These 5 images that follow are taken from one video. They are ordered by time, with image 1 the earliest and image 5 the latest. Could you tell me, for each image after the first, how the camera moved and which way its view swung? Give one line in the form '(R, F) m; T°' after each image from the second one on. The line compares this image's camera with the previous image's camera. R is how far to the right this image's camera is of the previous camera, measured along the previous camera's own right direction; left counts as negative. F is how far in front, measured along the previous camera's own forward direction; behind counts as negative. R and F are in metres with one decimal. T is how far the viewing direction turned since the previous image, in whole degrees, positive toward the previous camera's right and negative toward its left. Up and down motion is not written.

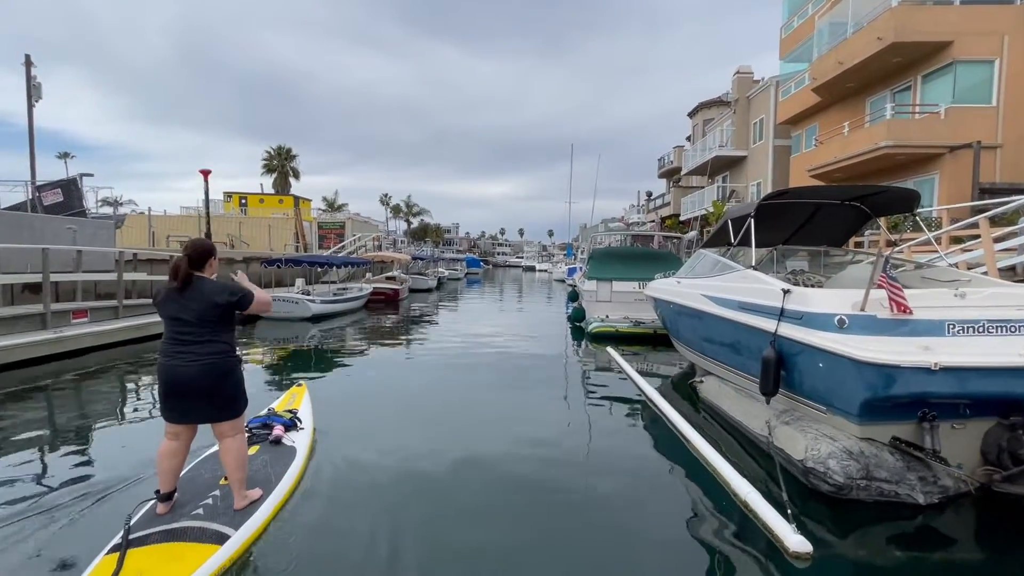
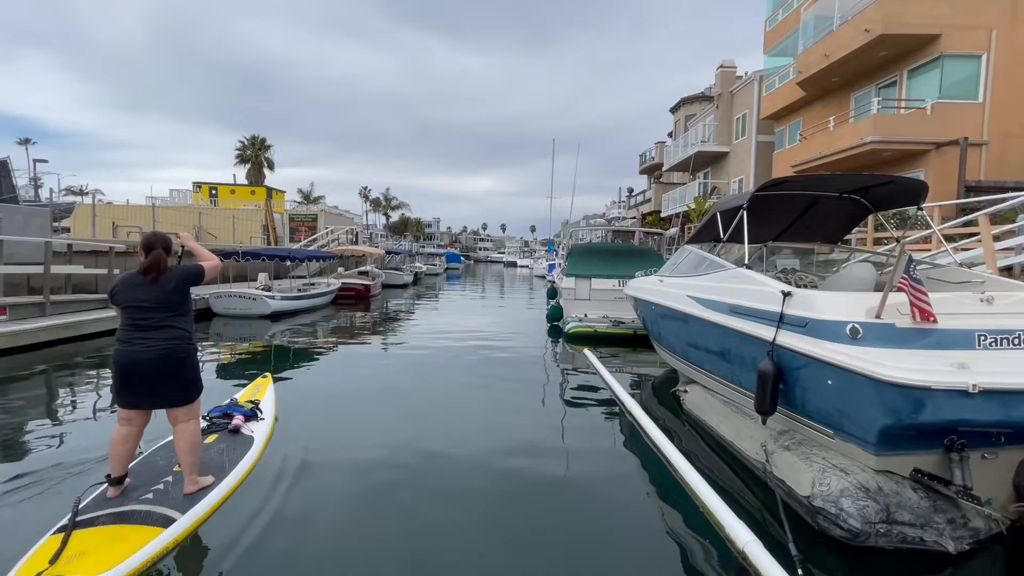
(+0.2, +0.8) m; +2°
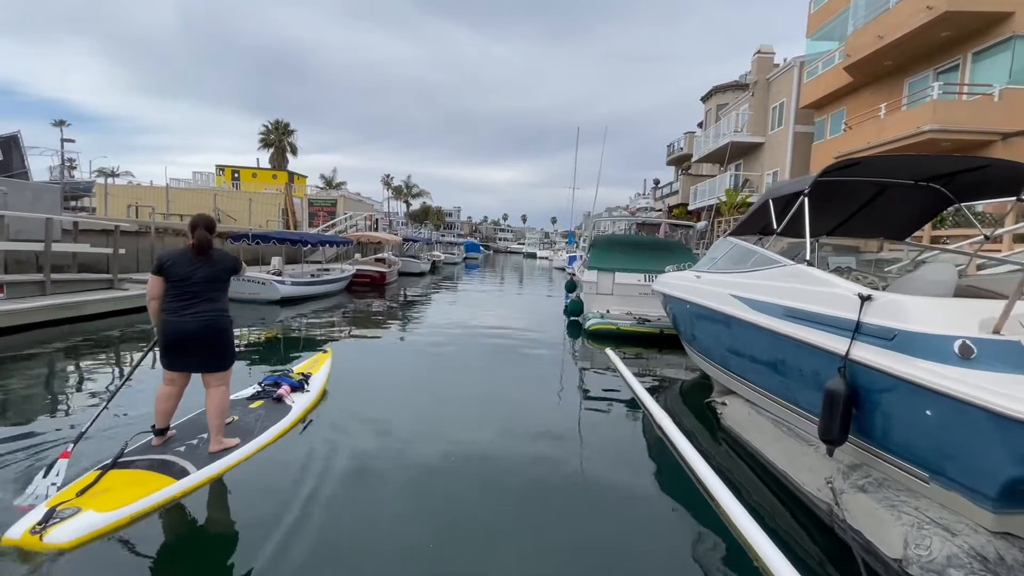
(0.0, +0.7) m; -2°
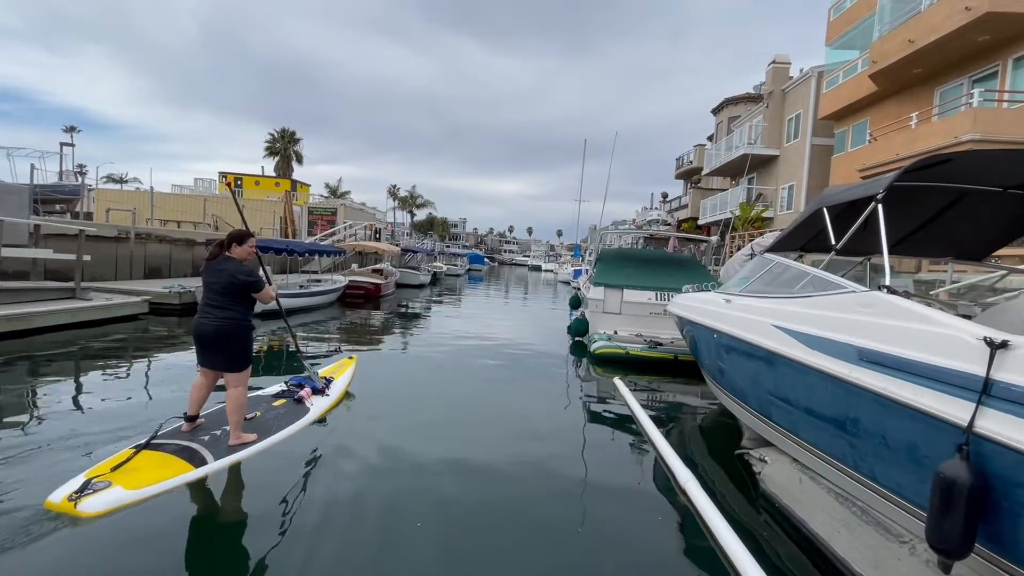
(+0.1, +1.0) m; -1°
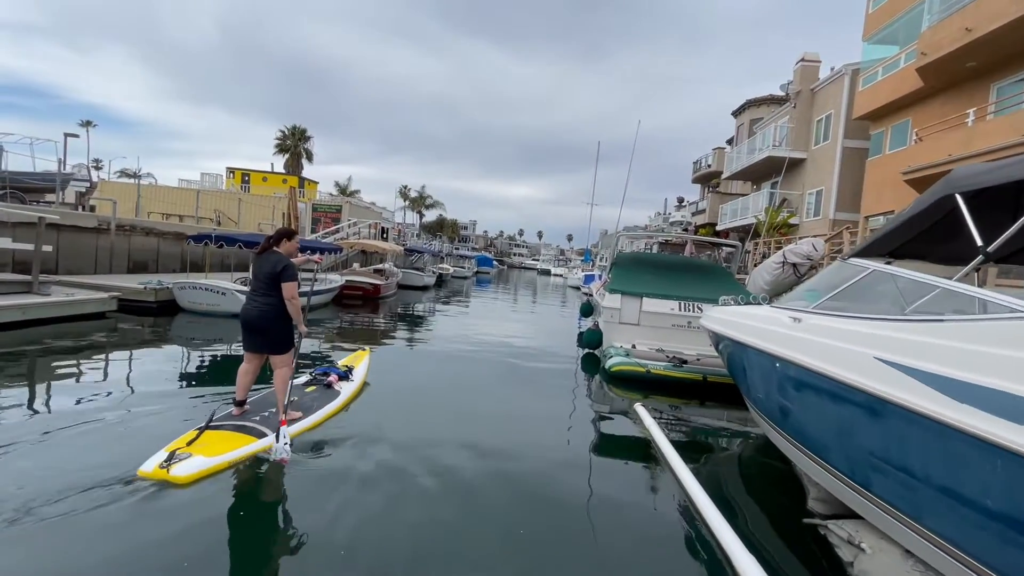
(+0.1, +1.2) m; -1°
